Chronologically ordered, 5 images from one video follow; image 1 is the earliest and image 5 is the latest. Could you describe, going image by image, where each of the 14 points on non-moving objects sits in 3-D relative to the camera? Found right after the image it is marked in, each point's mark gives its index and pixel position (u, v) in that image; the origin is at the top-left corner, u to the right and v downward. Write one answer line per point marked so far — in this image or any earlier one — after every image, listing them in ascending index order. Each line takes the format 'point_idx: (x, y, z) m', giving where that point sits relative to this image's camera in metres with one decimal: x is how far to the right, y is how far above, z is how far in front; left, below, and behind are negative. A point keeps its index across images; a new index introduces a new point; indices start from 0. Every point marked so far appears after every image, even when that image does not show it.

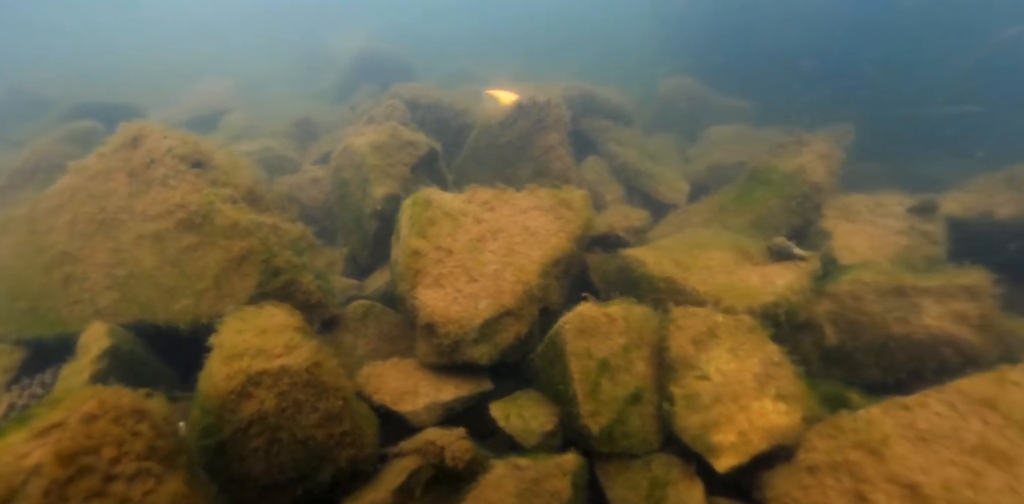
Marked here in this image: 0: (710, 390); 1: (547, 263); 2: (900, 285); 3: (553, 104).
0: (+1.7, -1.2, +5.0) m
1: (+0.4, -0.1, +6.0) m
2: (+3.8, -0.3, +5.7) m
3: (+0.6, +2.3, +9.0) m
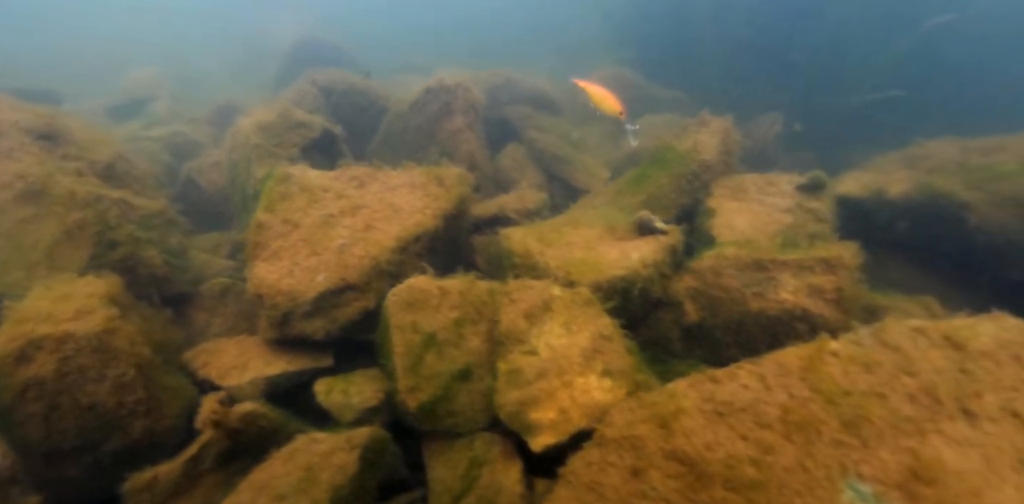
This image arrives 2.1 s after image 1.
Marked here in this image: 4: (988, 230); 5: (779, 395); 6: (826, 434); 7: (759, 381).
0: (+0.2, -0.9, +4.7) m
1: (-1.1, +0.1, +5.8) m
2: (+2.3, -0.1, +5.4) m
3: (-0.8, +2.5, +8.9) m
4: (+4.8, +0.2, +5.9) m
5: (+1.7, -0.9, +3.7) m
6: (+1.9, -1.1, +3.4) m
7: (+1.6, -0.8, +3.8) m
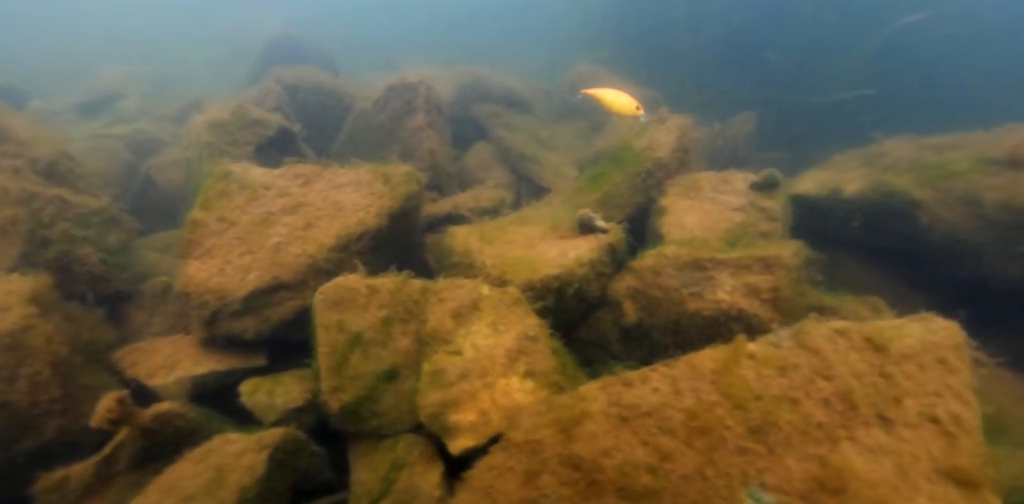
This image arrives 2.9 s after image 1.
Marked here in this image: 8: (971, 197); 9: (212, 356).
0: (-0.4, -0.9, +4.6) m
1: (-1.6, +0.2, +5.7) m
2: (+1.7, -0.1, +5.2) m
3: (-1.3, +2.5, +8.8) m
4: (+4.2, +0.2, +5.7) m
5: (+1.1, -0.9, +3.6) m
6: (+1.2, -1.1, +3.3) m
7: (+1.0, -0.8, +3.7) m
8: (+4.4, +0.5, +5.6) m
9: (-2.7, -0.9, +5.2) m
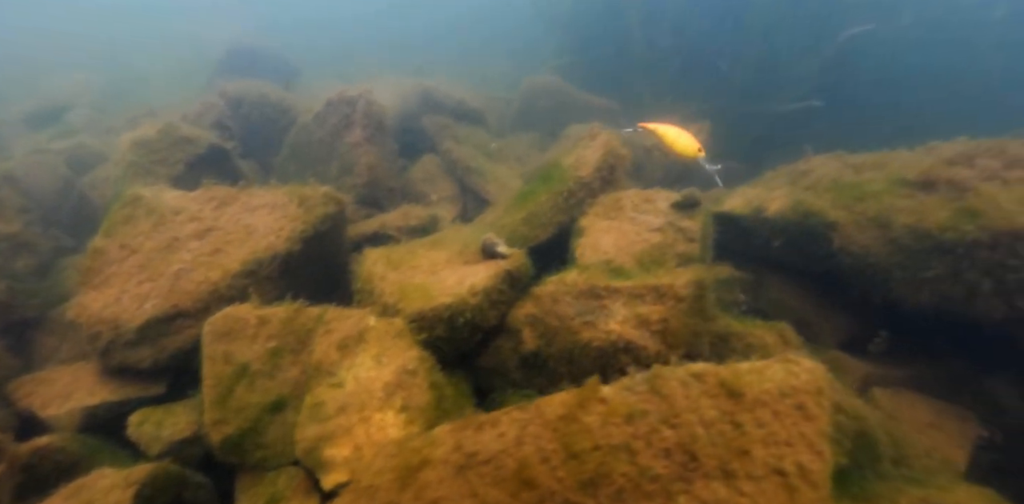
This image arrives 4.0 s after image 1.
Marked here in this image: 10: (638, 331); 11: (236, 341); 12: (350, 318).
0: (-1.4, -1.1, +4.6) m
1: (-2.6, -0.1, +5.7) m
2: (+0.7, -0.3, +5.2) m
3: (-2.2, +2.3, +8.7) m
4: (+3.3, 0.0, +5.6) m
5: (+0.1, -1.2, +3.5) m
6: (+0.3, -1.3, +3.3) m
7: (0.0, -1.1, +3.6) m
8: (+3.5, +0.3, +5.5) m
9: (-3.6, -1.2, +5.2) m
10: (+1.0, -0.6, +4.8) m
11: (-2.3, -0.8, +5.0) m
12: (-1.4, -0.6, +5.1) m
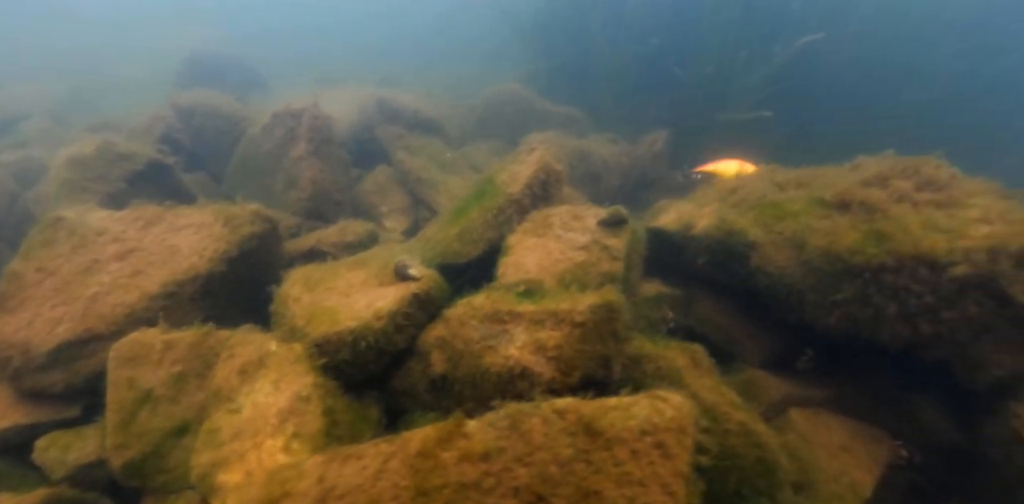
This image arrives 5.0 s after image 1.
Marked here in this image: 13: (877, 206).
0: (-2.2, -1.4, +4.6) m
1: (-3.4, -0.3, +5.8) m
2: (-0.1, -0.5, +5.2) m
3: (-3.0, +2.1, +8.8) m
4: (+2.5, -0.2, +5.6) m
5: (-0.8, -1.4, +3.5) m
6: (-0.6, -1.6, +3.3) m
7: (-0.8, -1.3, +3.6) m
8: (+2.7, +0.1, +5.5) m
9: (-4.4, -1.4, +5.3) m
10: (+0.2, -0.9, +4.8) m
11: (-3.1, -1.0, +5.0) m
12: (-2.2, -0.8, +5.1) m
13: (+3.3, +0.4, +5.2) m
